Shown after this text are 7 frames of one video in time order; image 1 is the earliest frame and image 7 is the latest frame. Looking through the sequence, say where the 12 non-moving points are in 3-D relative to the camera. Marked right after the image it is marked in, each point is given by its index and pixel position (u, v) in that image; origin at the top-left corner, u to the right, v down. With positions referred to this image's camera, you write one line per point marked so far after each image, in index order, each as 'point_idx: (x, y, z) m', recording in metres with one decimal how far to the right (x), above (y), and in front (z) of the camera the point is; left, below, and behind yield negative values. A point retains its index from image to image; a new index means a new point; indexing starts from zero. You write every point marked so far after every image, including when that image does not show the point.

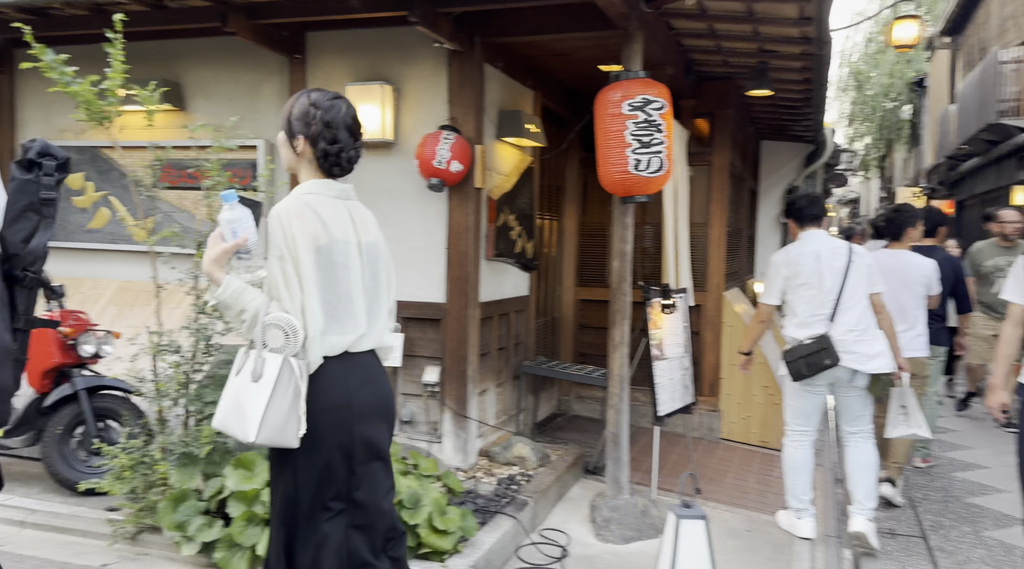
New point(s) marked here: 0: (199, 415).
0: (-1.8, -0.7, +4.7) m
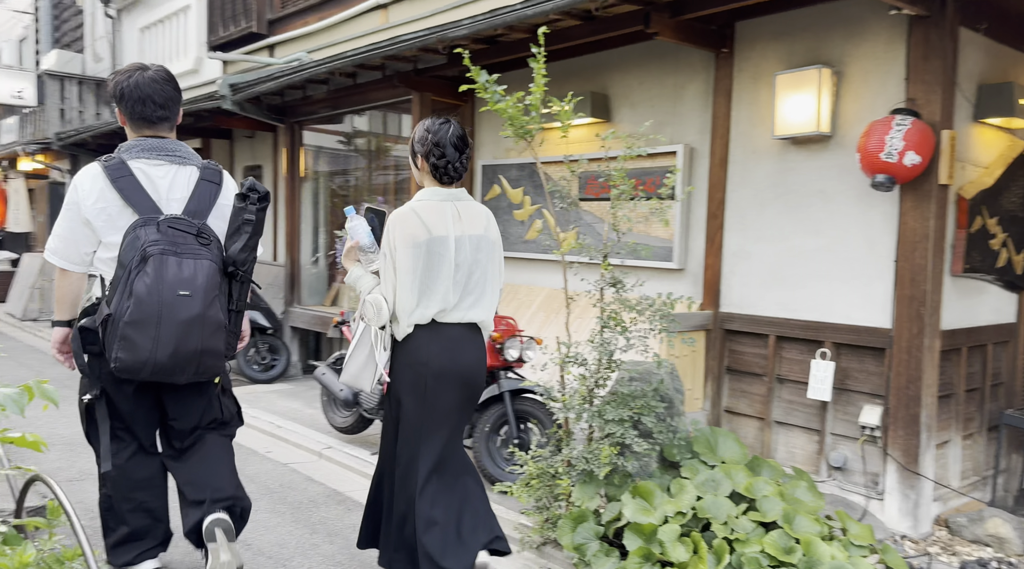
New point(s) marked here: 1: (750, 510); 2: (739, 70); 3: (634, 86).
0: (+0.5, -0.8, +4.4) m
1: (+1.2, -1.1, +4.1) m
2: (+1.6, +1.5, +5.8) m
3: (+1.0, +1.6, +6.6) m
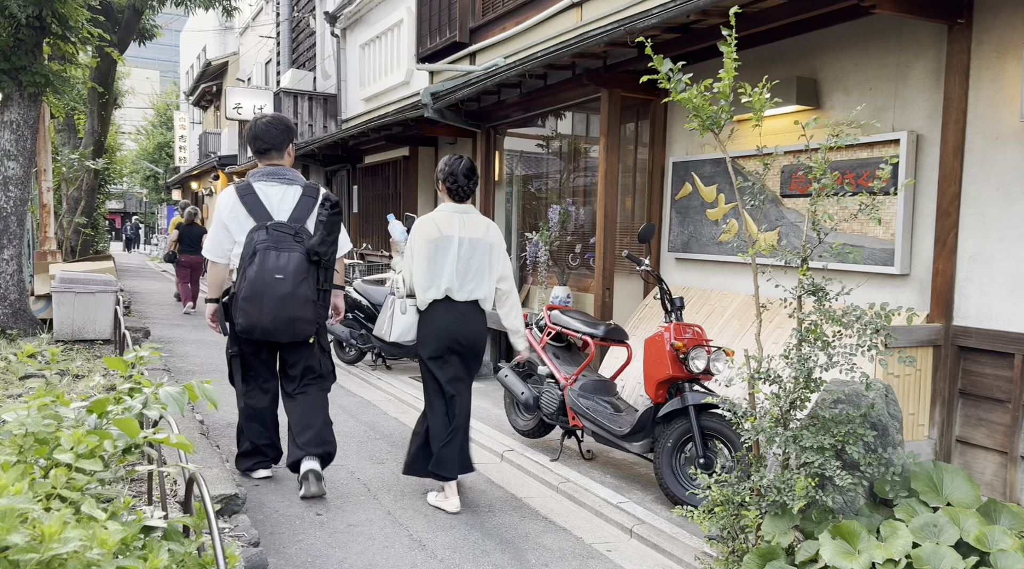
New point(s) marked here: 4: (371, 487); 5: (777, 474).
0: (+1.3, -0.8, +3.9) m
1: (+2.0, -1.2, +3.4) m
2: (+2.8, +1.5, +5.0) m
3: (+2.4, +1.5, +5.9) m
4: (-0.9, -1.3, +5.5) m
5: (+1.2, -0.9, +3.9) m
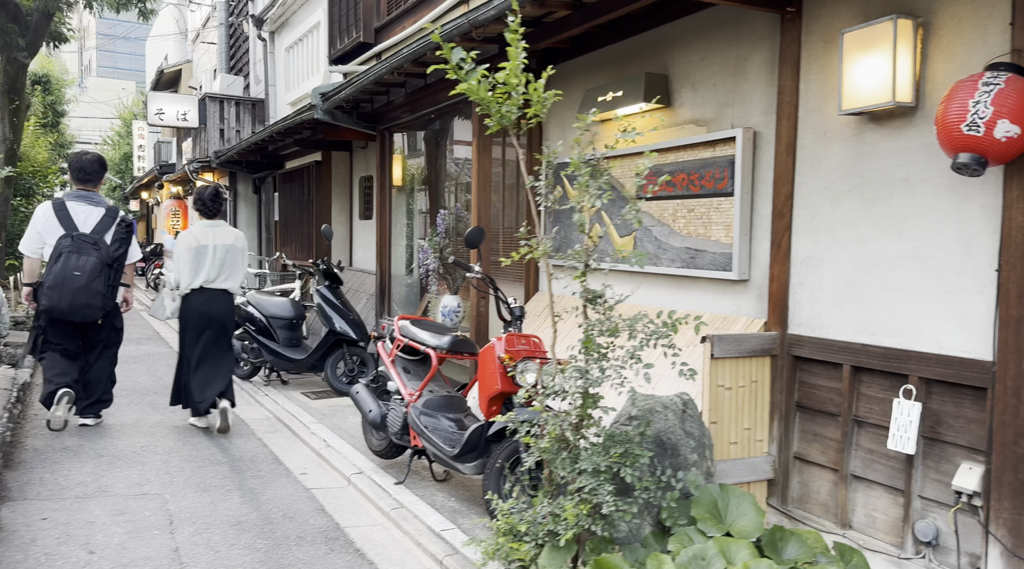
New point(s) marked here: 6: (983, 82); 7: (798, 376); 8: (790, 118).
0: (+0.2, -0.9, +3.5) m
1: (+0.9, -1.2, +3.1) m
2: (+1.7, +1.4, +4.7) m
3: (+1.2, +1.5, +5.6) m
4: (-2.0, -1.4, +5.0) m
5: (+0.2, -0.9, +3.5) m
6: (+1.9, +0.8, +3.4) m
7: (+1.7, -0.5, +4.8) m
8: (+1.6, +1.0, +4.8) m
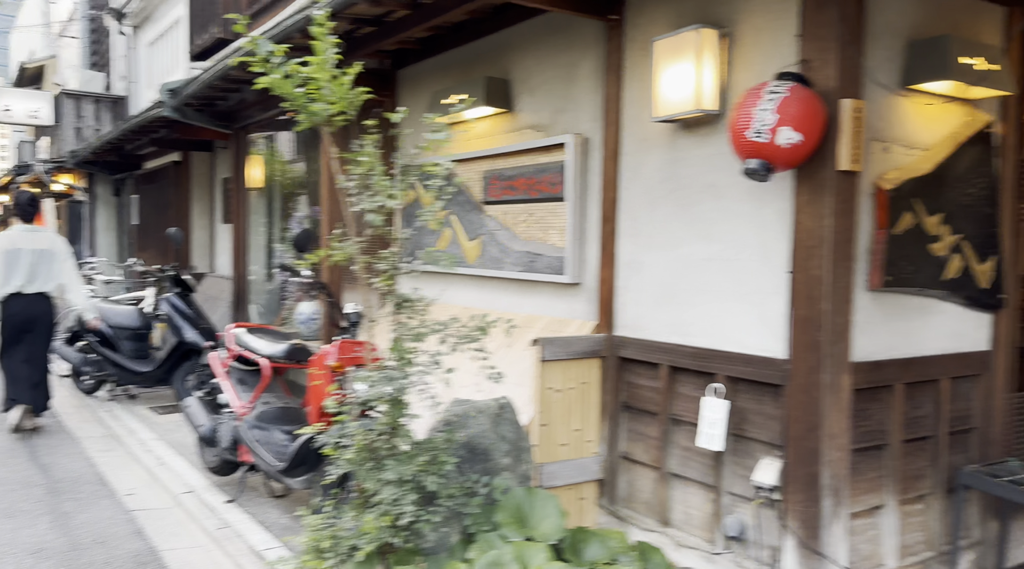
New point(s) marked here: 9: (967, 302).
0: (-0.6, -0.9, +3.4) m
1: (+0.1, -1.2, +3.1) m
2: (+0.7, +1.4, +4.8) m
3: (+0.1, +1.5, +5.6) m
4: (-3.0, -1.5, +4.6) m
5: (-0.7, -0.9, +3.4) m
6: (+1.1, +0.8, +3.5) m
7: (+0.7, -0.5, +4.9) m
8: (+0.6, +0.9, +4.8) m
9: (+2.3, -0.1, +4.3) m
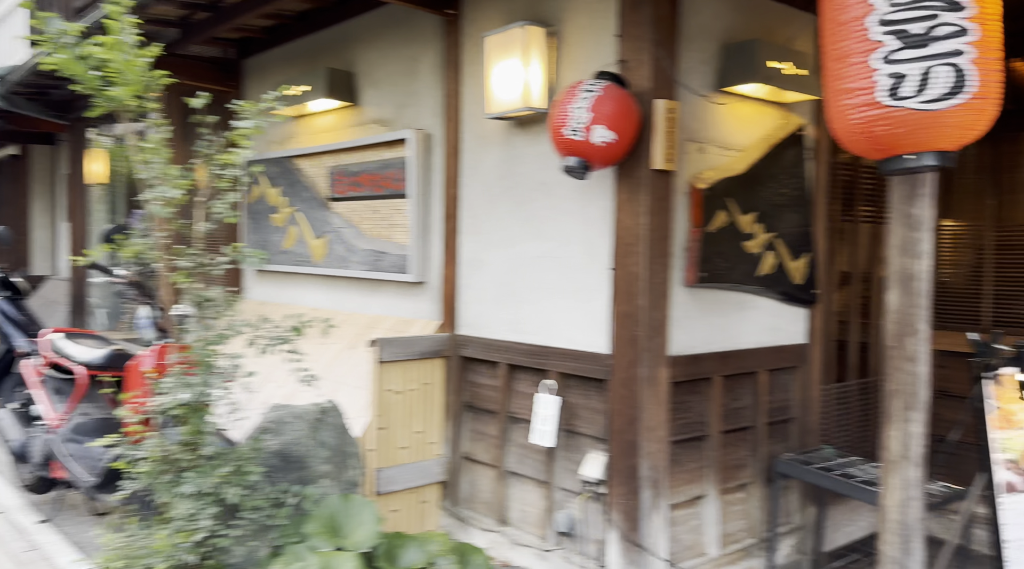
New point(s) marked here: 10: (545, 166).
0: (-1.3, -0.9, +3.2) m
1: (-0.6, -1.2, +3.0) m
2: (-0.3, +1.4, +4.7) m
3: (-0.9, +1.5, +5.5) m
4: (-3.9, -1.5, +4.1) m
5: (-1.4, -0.9, +3.2) m
6: (+0.3, +0.8, +3.5) m
7: (-0.3, -0.5, +4.8) m
8: (-0.3, +1.0, +4.8) m
9: (+1.5, -0.1, +4.5) m
10: (+0.2, +0.6, +4.2) m
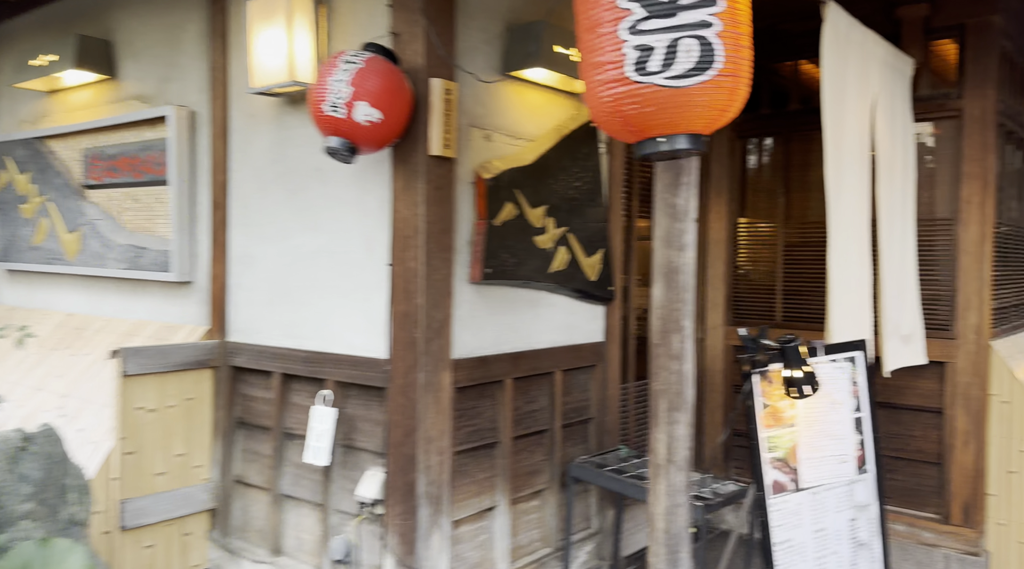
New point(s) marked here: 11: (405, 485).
0: (-2.1, -0.9, +2.5) m
1: (-1.4, -1.2, +2.4) m
2: (-1.4, +1.4, +4.2) m
3: (-2.2, +1.5, +4.8) m
4: (-4.9, -1.5, +2.9) m
5: (-2.2, -1.0, +2.5) m
6: (-0.6, +0.8, +3.1) m
7: (-1.4, -0.5, +4.3) m
8: (-1.5, +1.0, +4.2) m
9: (+0.3, -0.1, +4.3) m
10: (-0.9, +0.6, +3.8) m
11: (-0.4, -0.8, +3.4) m
